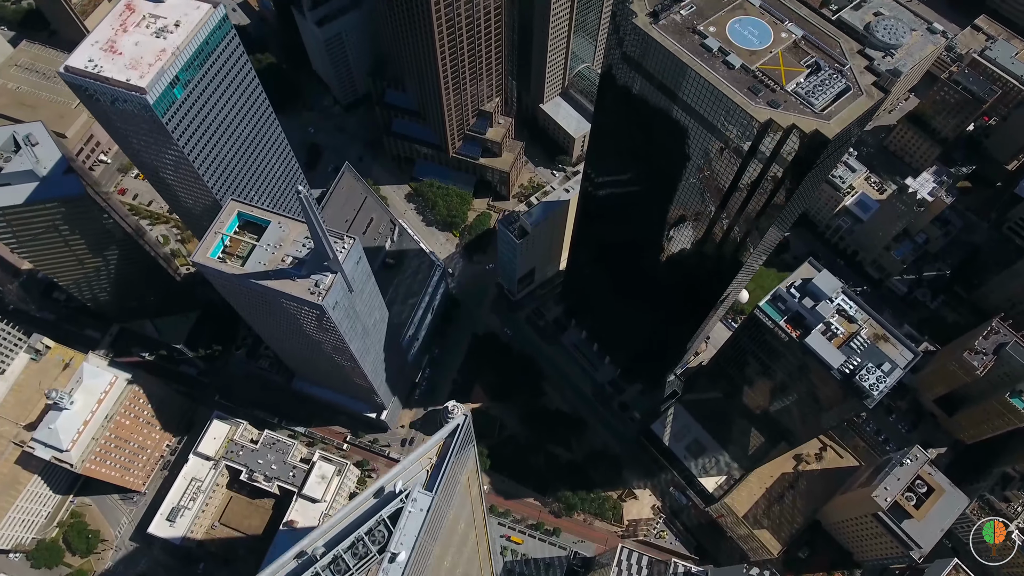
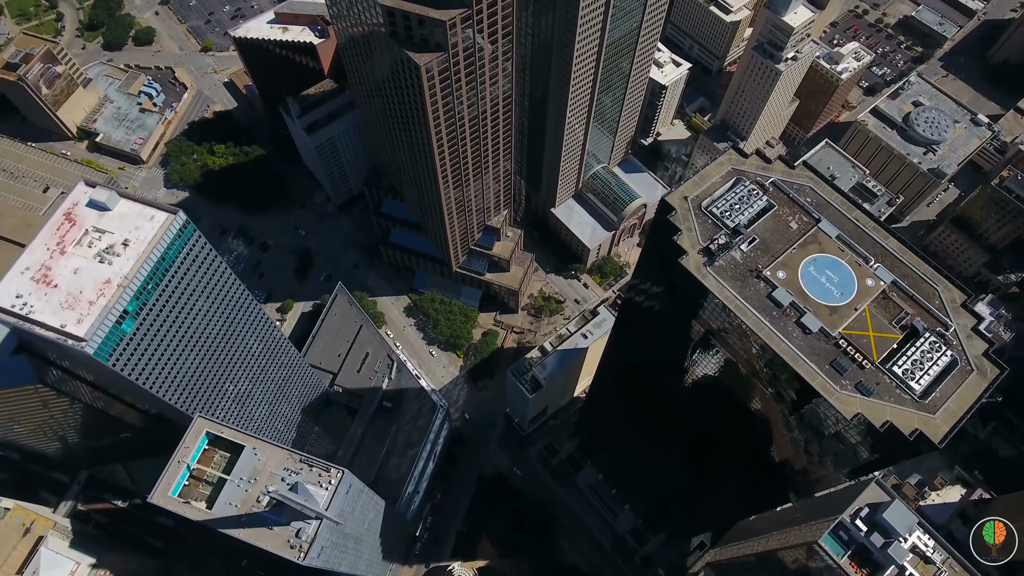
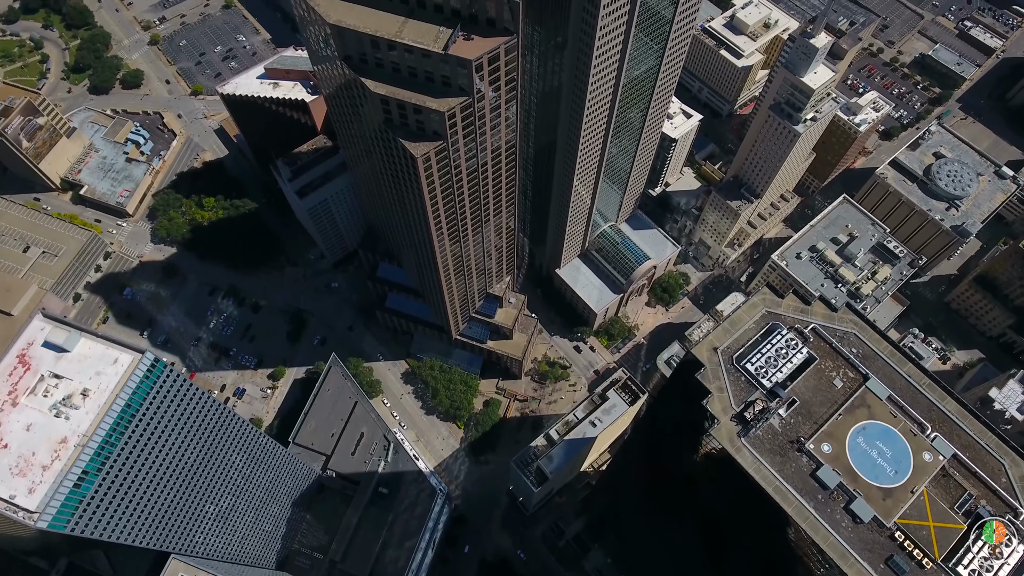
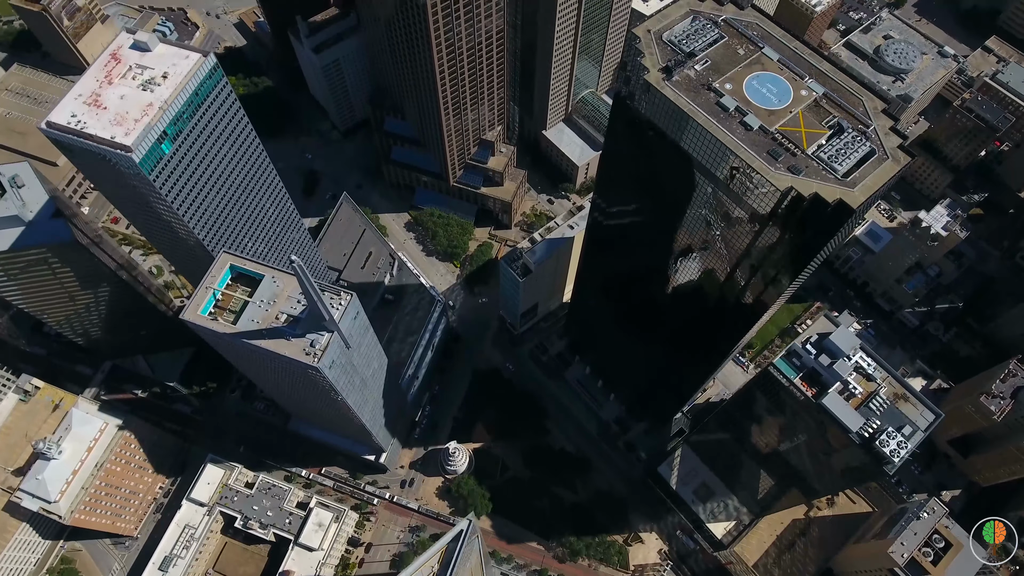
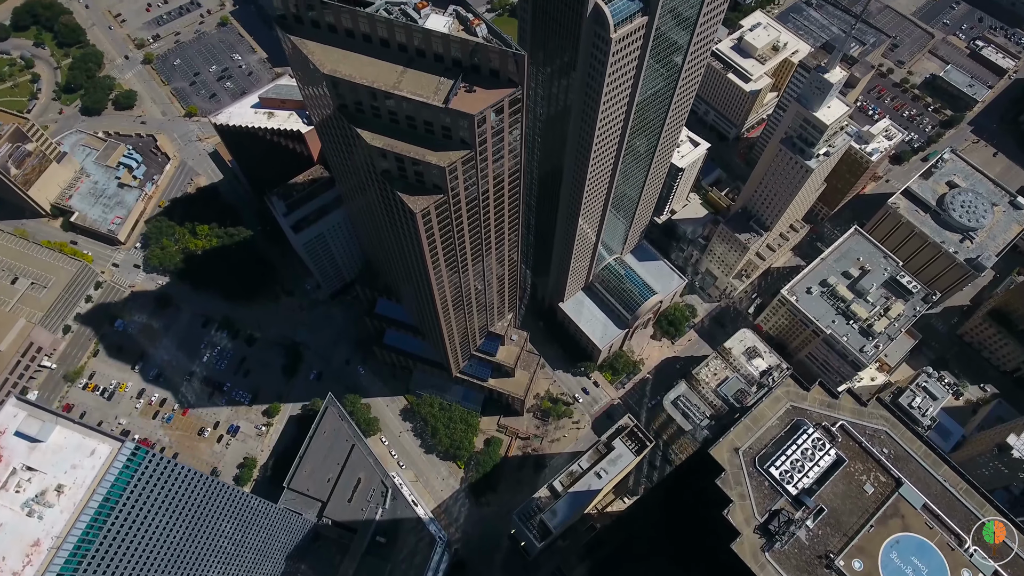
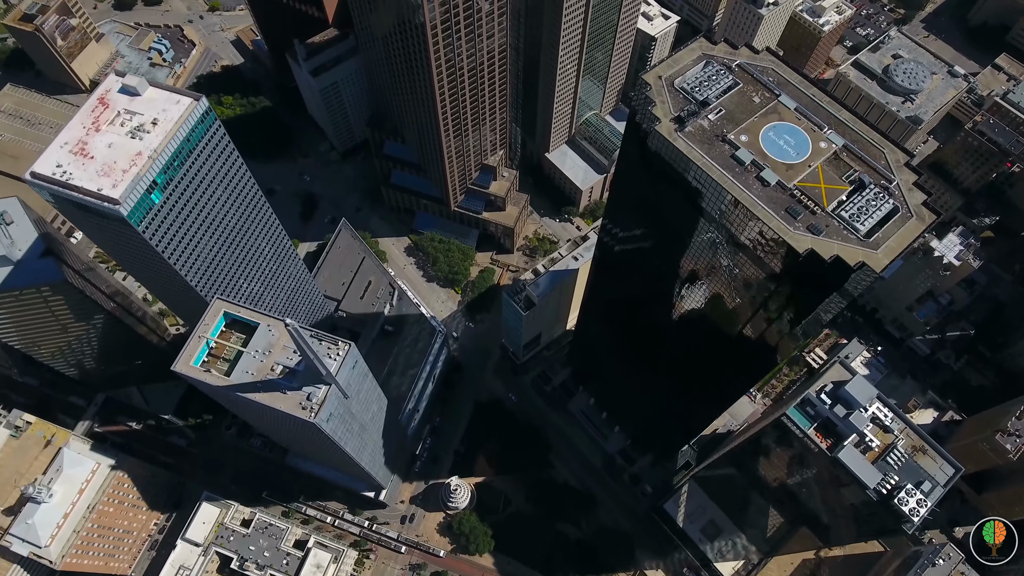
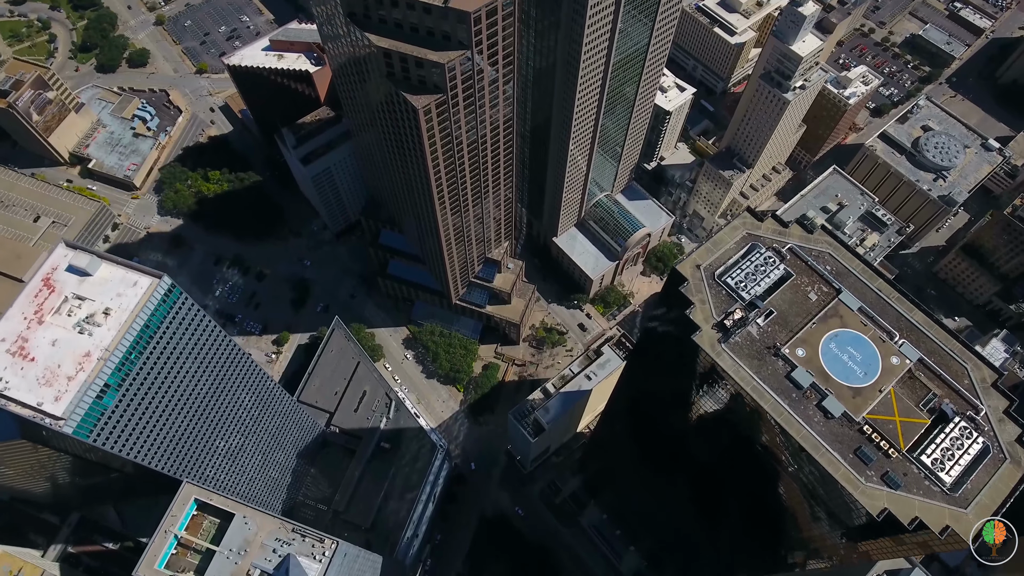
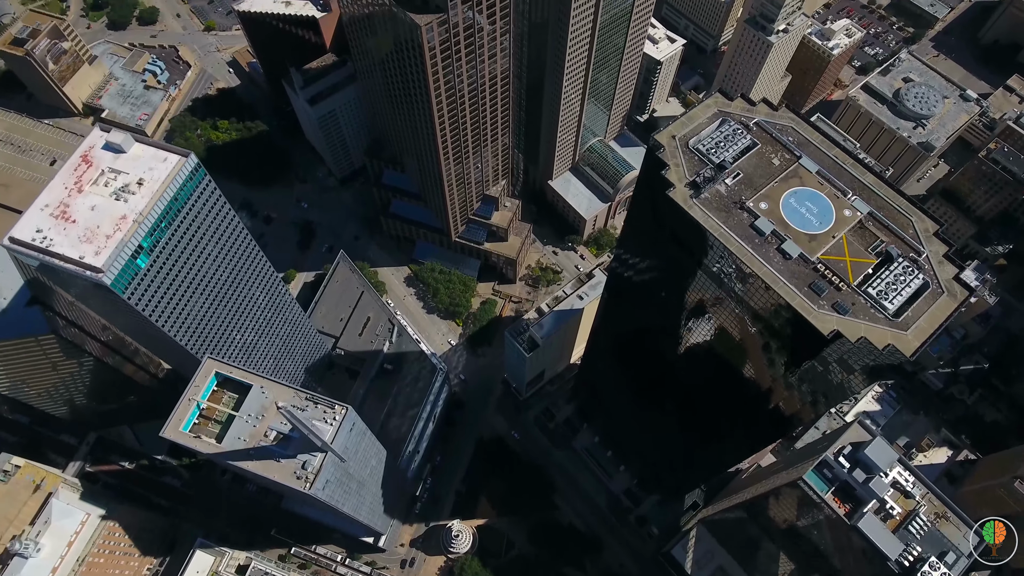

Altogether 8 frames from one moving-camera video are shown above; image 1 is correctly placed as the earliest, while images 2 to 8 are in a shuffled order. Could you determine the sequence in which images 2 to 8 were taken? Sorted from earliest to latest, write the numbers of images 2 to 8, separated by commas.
4, 6, 8, 2, 7, 3, 5
